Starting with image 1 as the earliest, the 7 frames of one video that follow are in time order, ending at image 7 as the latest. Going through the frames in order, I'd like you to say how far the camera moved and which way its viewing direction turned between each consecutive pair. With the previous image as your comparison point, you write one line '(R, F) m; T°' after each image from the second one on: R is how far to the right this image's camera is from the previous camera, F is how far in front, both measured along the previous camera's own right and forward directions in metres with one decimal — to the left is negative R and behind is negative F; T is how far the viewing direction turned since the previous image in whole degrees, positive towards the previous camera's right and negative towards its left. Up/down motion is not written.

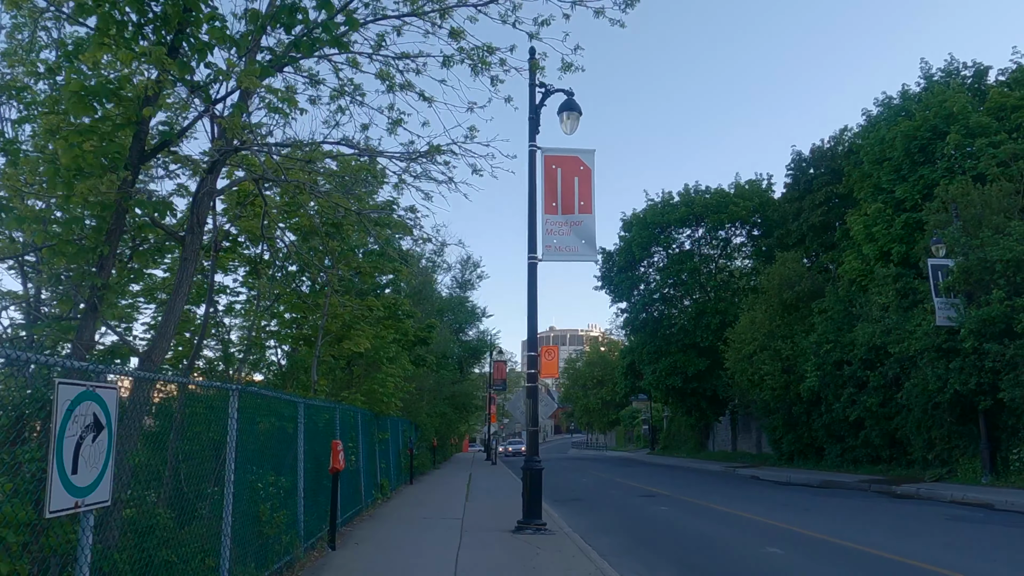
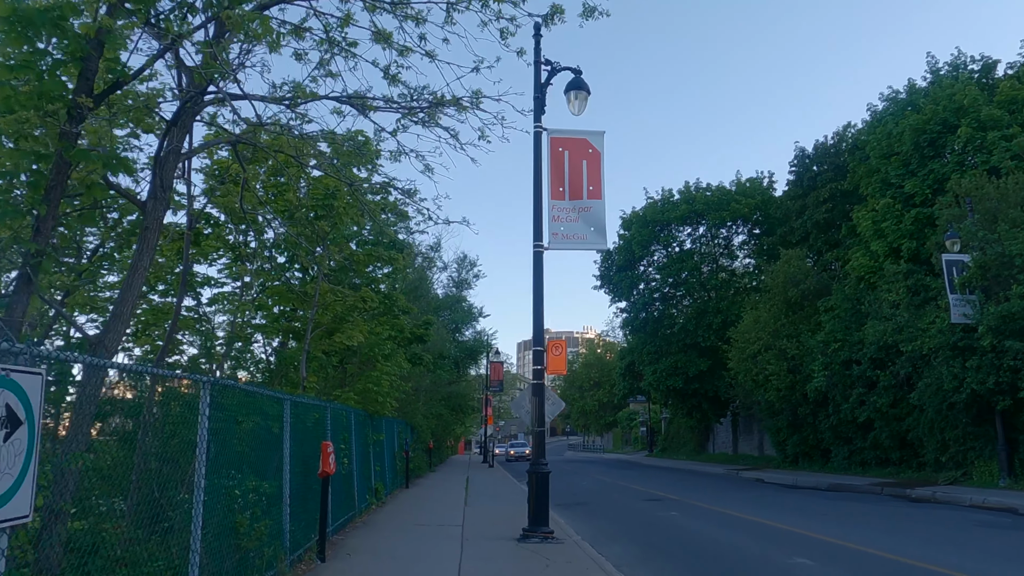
(-0.1, +0.8) m; 0°
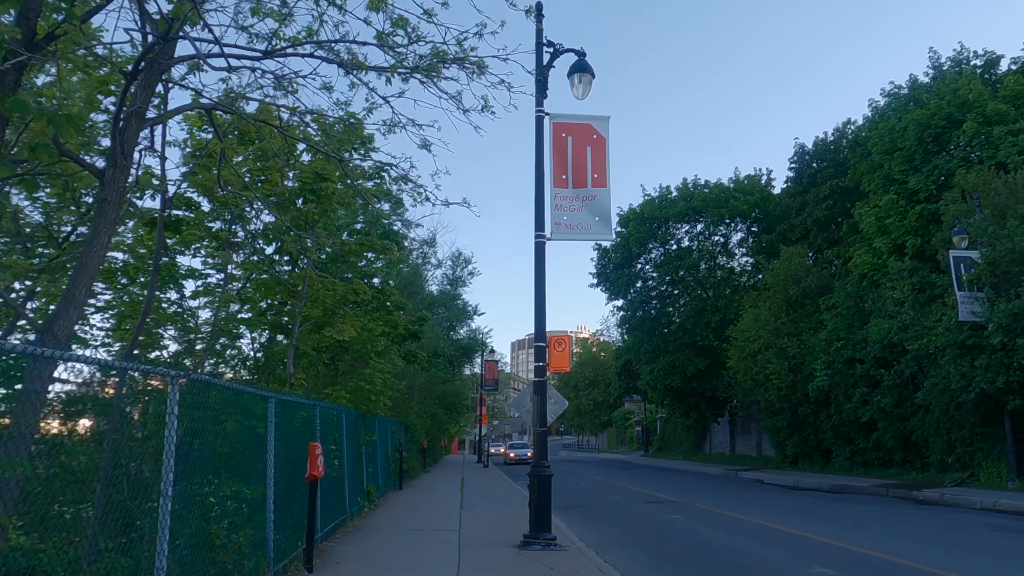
(-0.1, +0.6) m; 0°
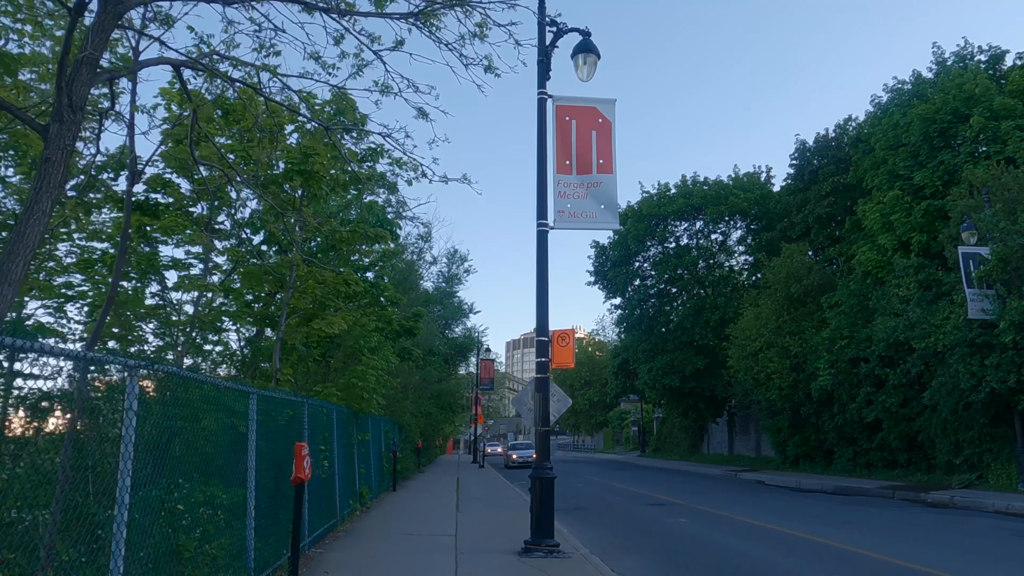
(-0.1, +0.6) m; 0°
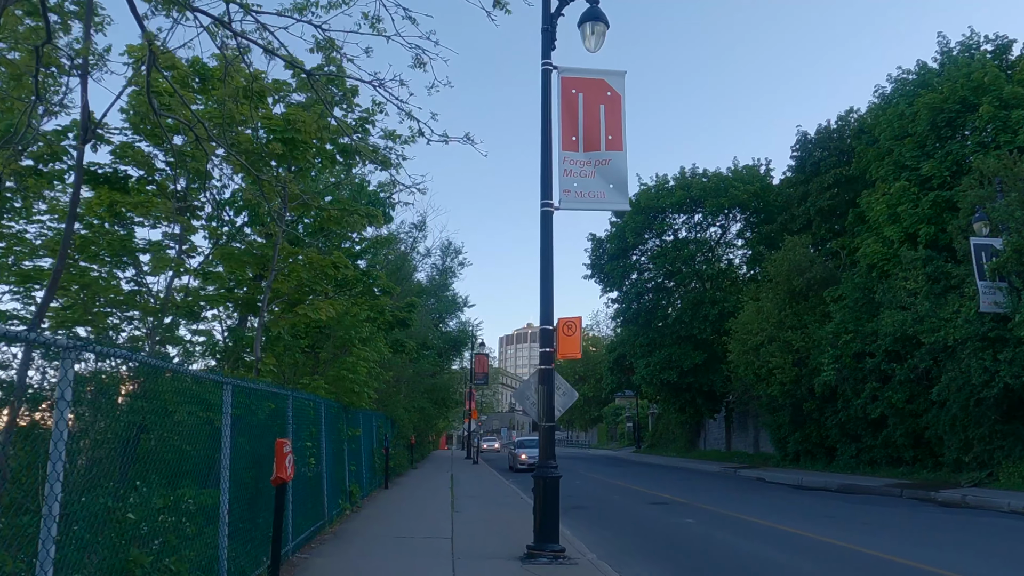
(-0.1, +0.7) m; 0°
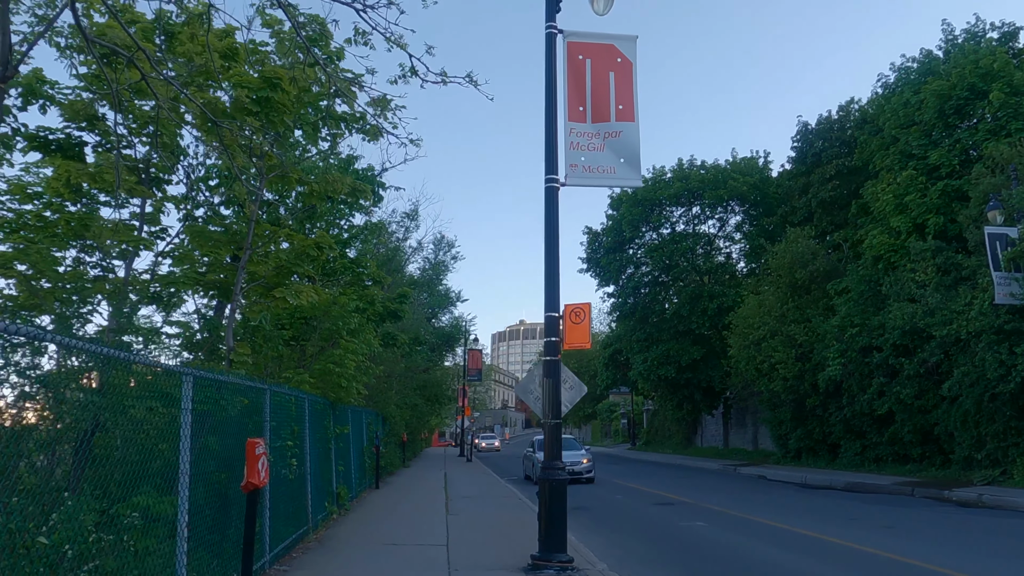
(-0.1, +0.8) m; +1°
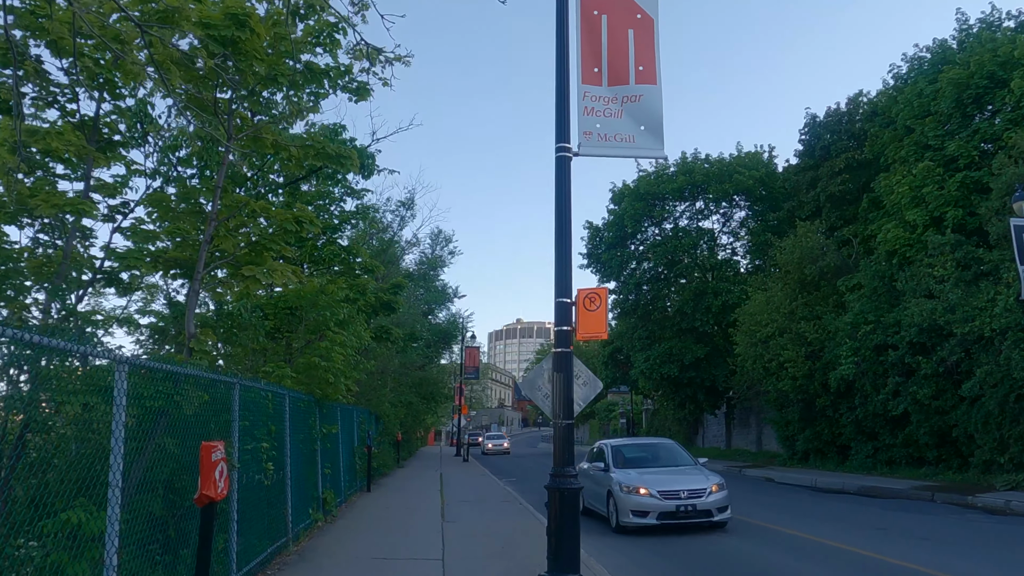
(-0.1, +1.0) m; 0°
